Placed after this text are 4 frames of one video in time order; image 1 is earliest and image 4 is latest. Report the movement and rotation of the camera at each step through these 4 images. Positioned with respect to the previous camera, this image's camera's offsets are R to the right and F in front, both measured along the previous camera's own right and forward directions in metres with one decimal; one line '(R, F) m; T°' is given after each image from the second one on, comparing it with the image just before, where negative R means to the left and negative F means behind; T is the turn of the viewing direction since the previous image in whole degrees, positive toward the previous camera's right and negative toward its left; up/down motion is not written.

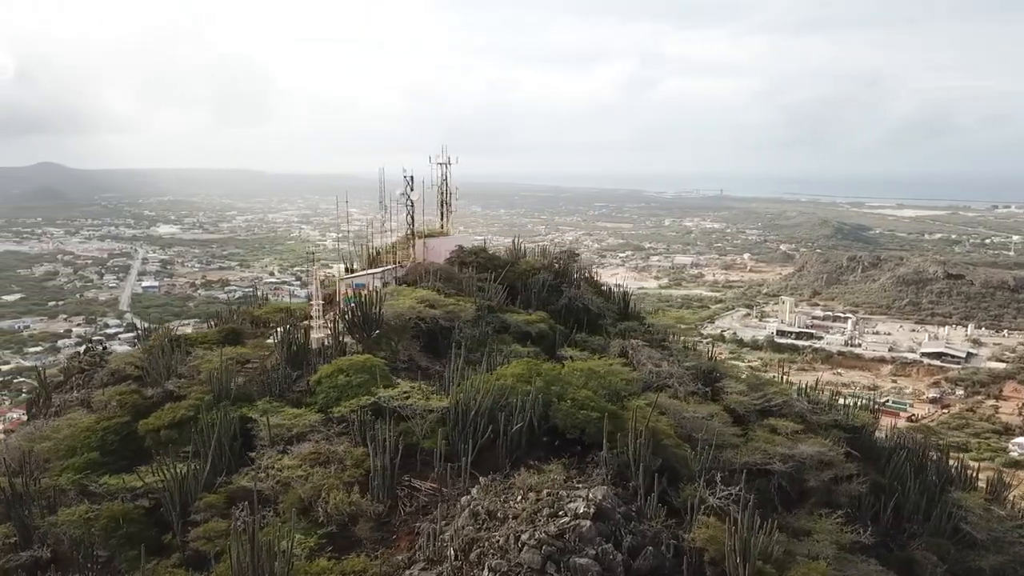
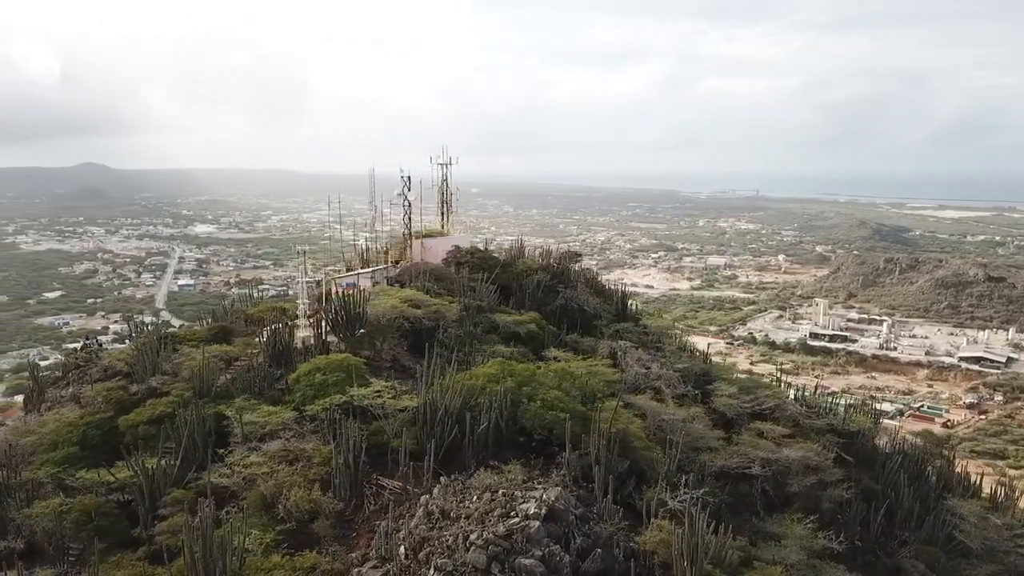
(+0.7, 0.0) m; -2°
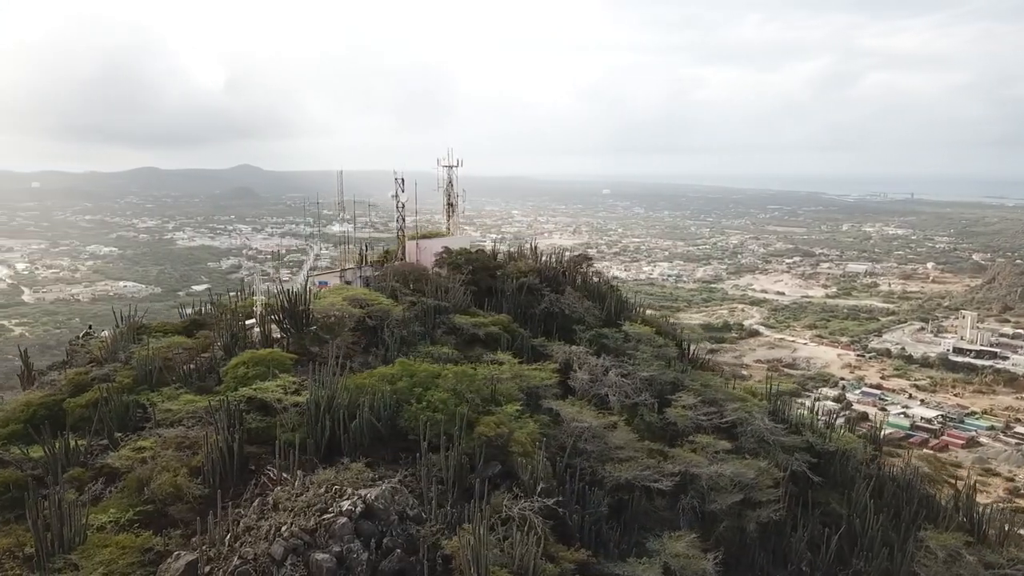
(+2.7, +0.1) m; -7°
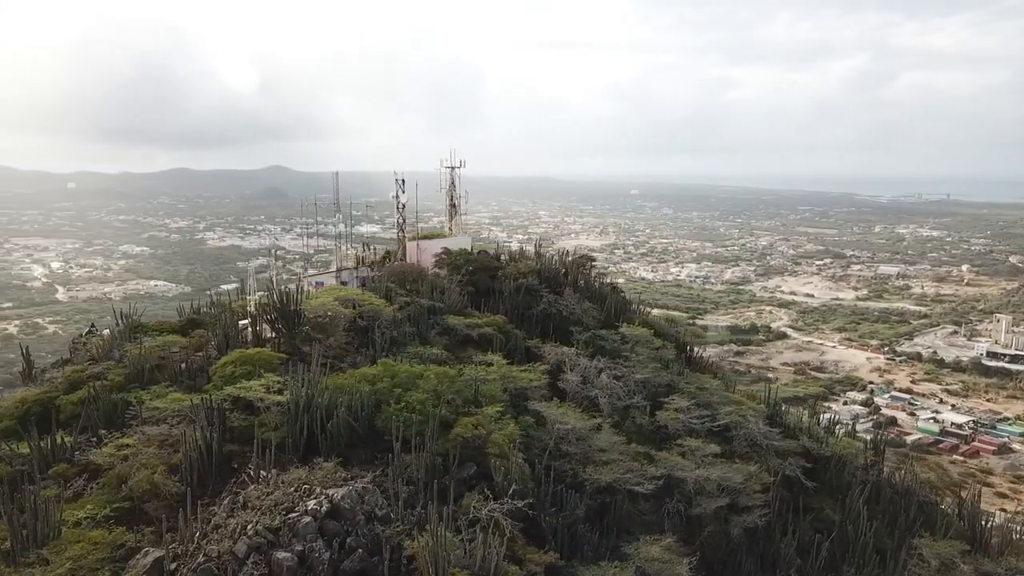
(+0.5, 0.0) m; -2°
